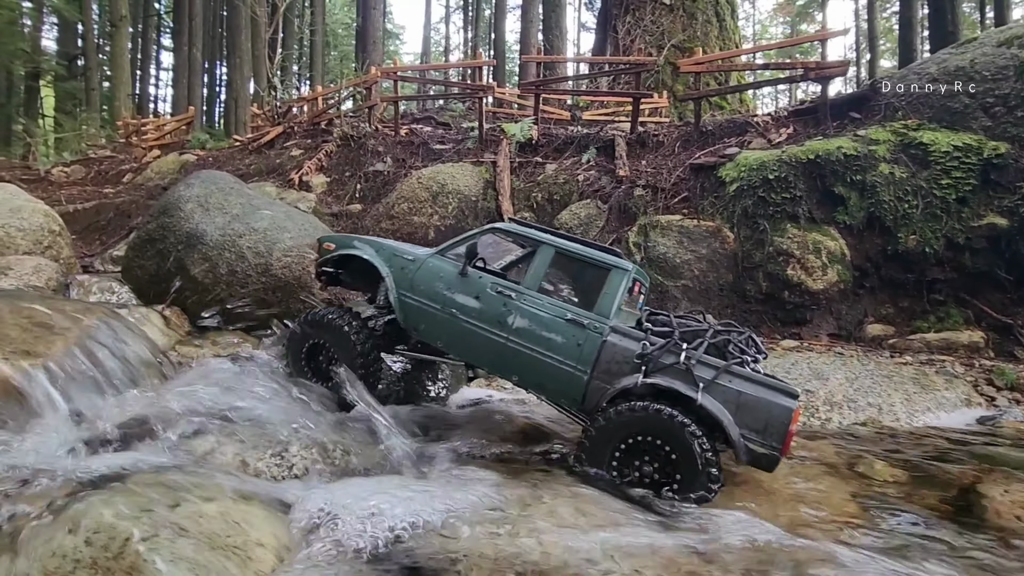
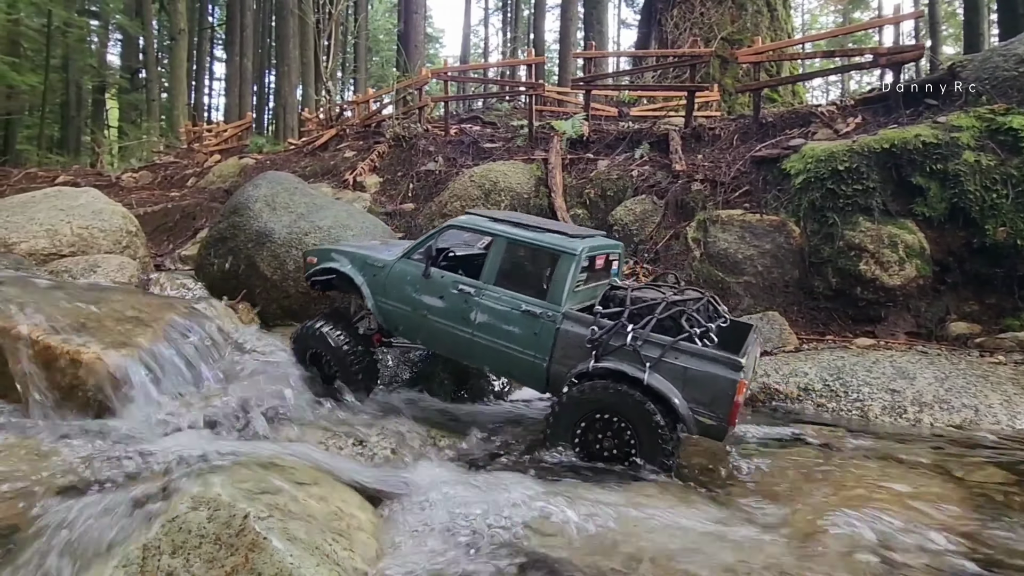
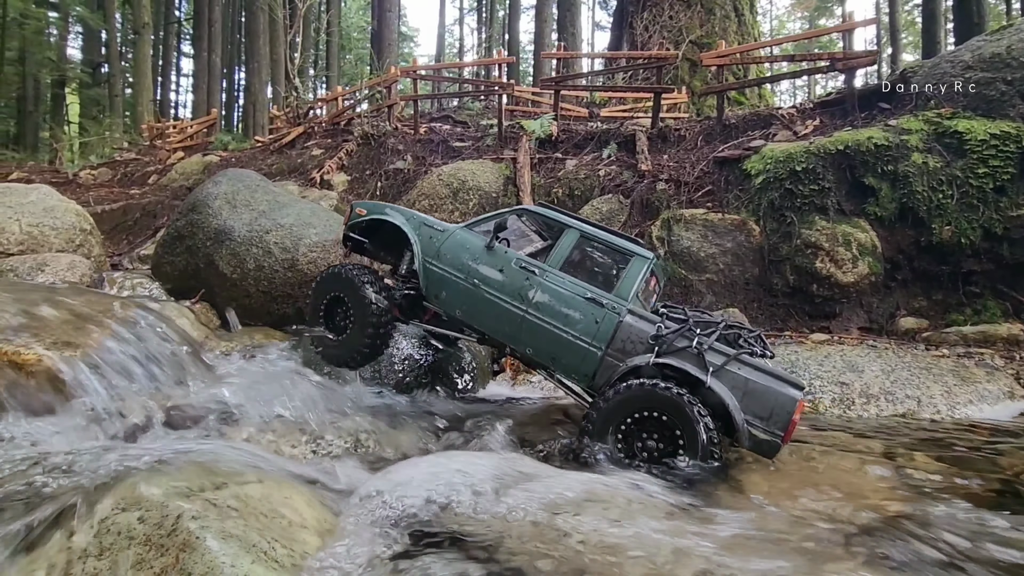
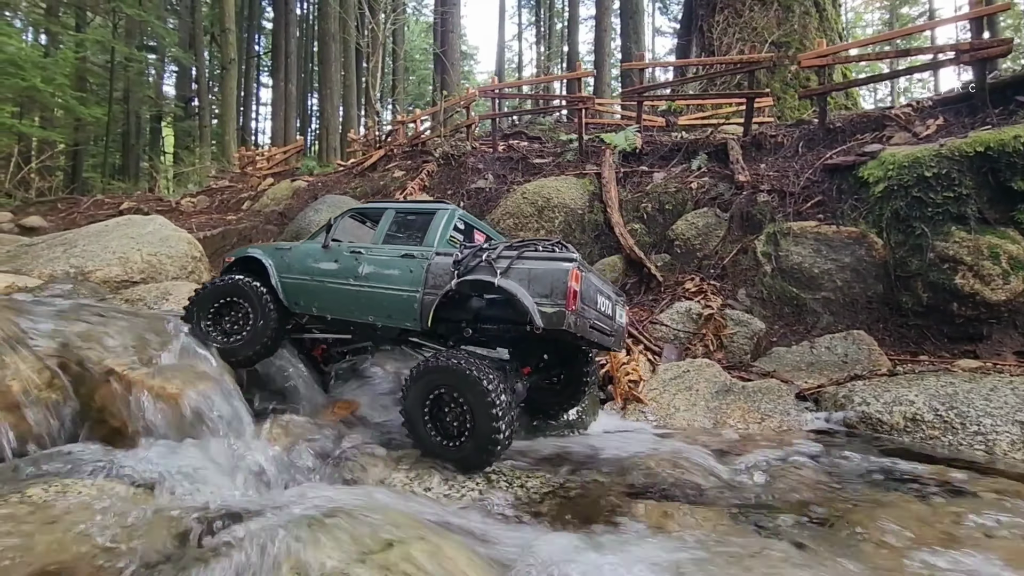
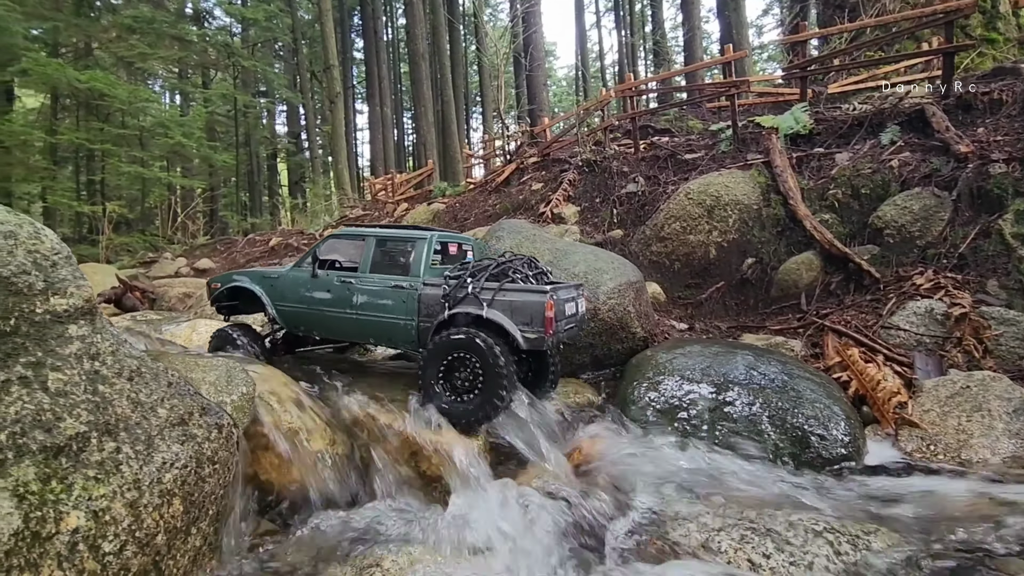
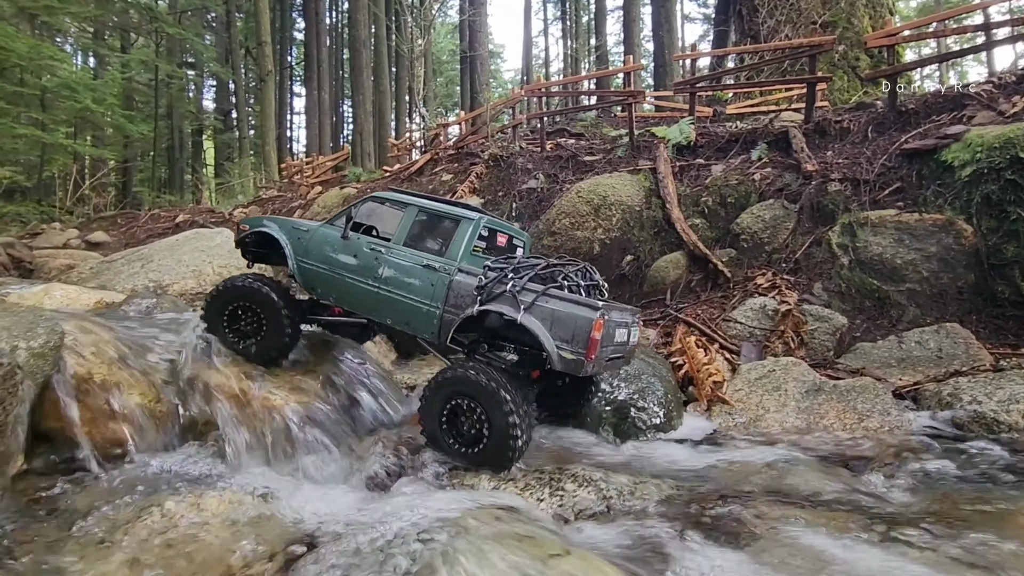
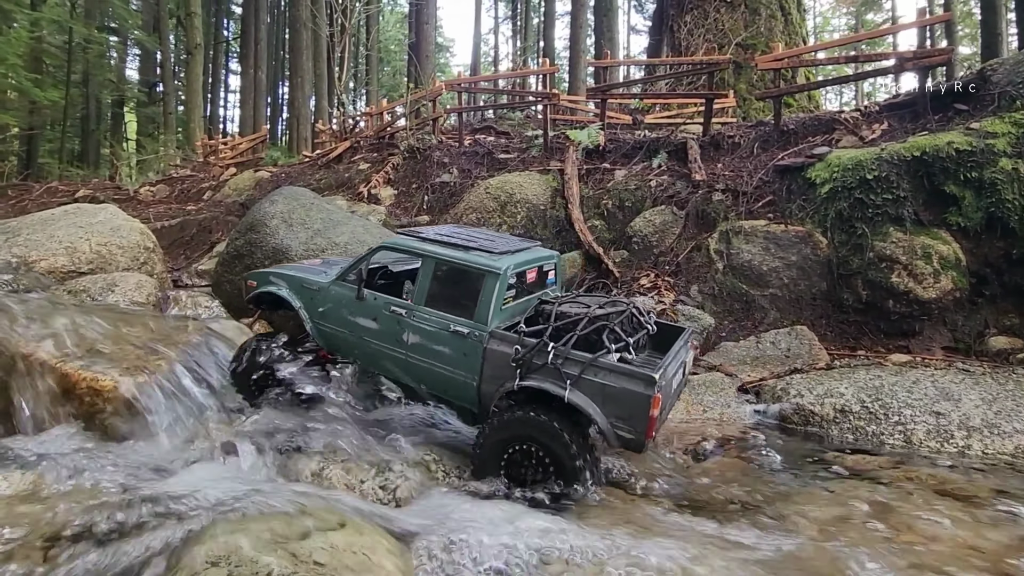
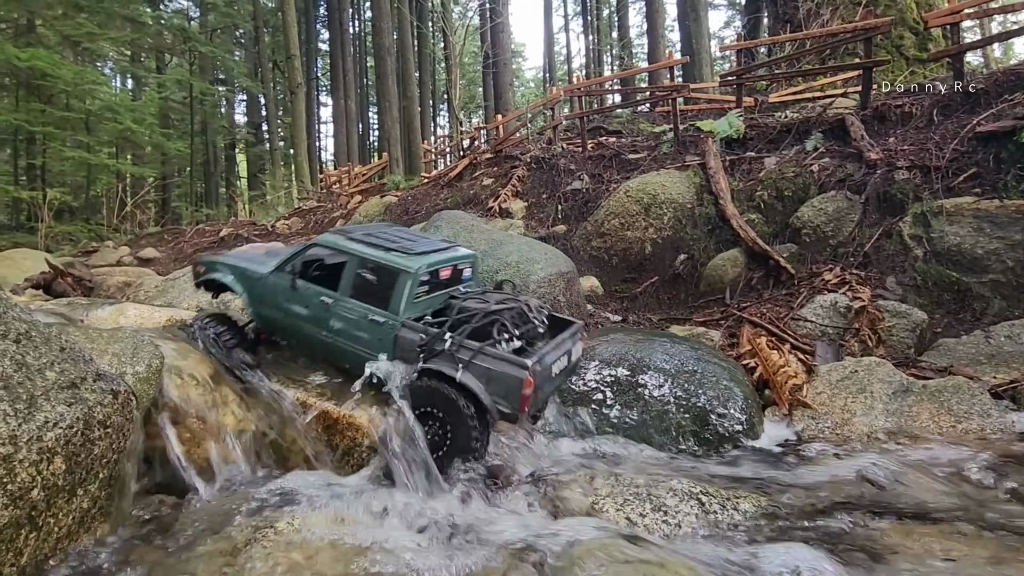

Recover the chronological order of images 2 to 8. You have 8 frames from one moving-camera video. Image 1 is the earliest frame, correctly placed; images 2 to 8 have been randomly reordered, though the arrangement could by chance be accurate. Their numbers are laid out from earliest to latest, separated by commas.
3, 2, 7, 4, 6, 8, 5
